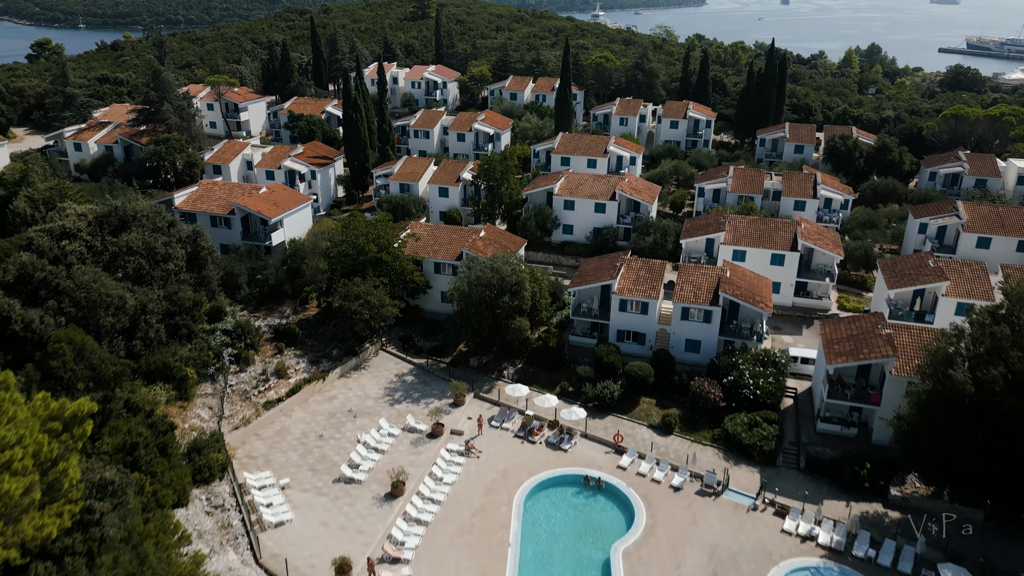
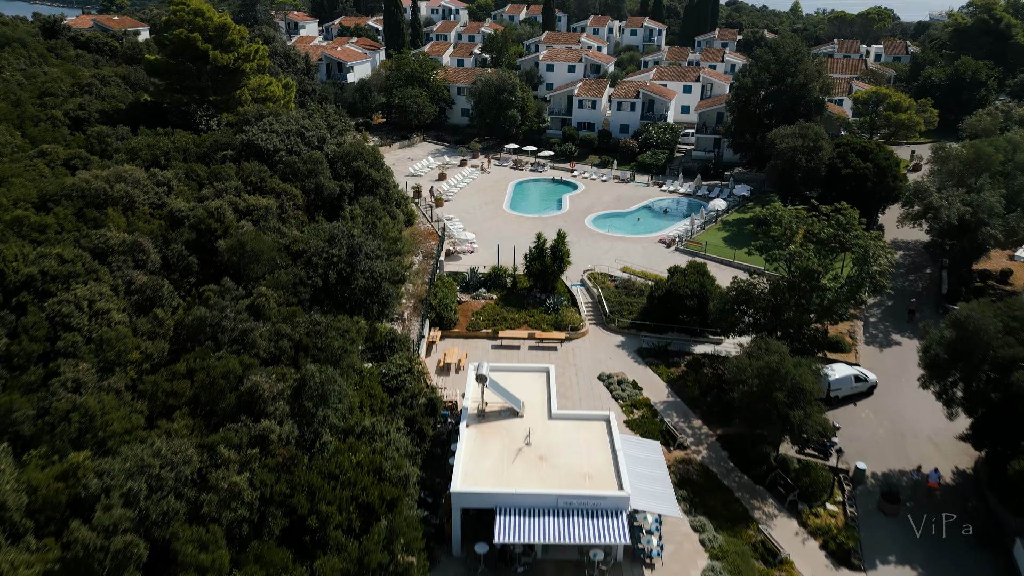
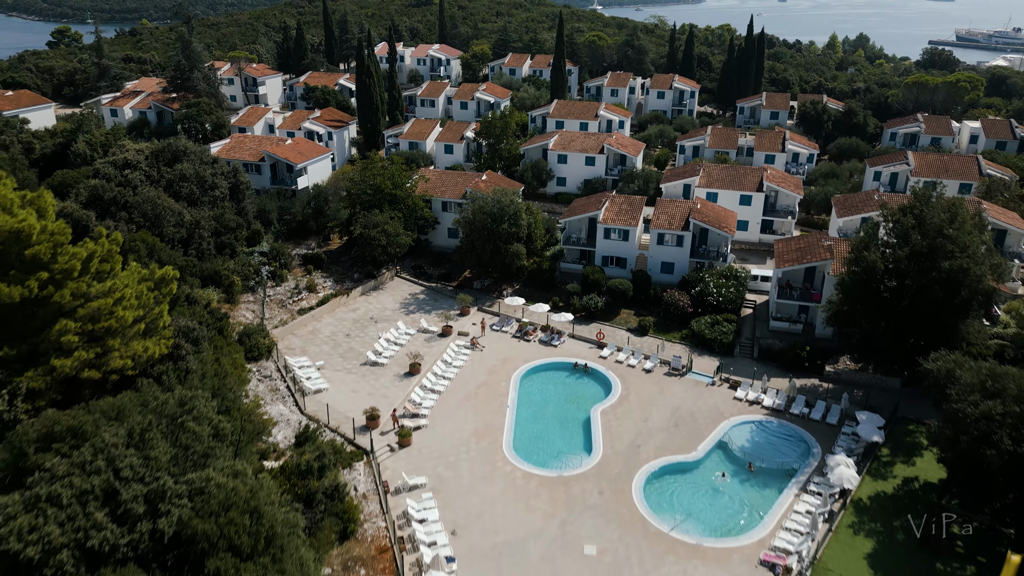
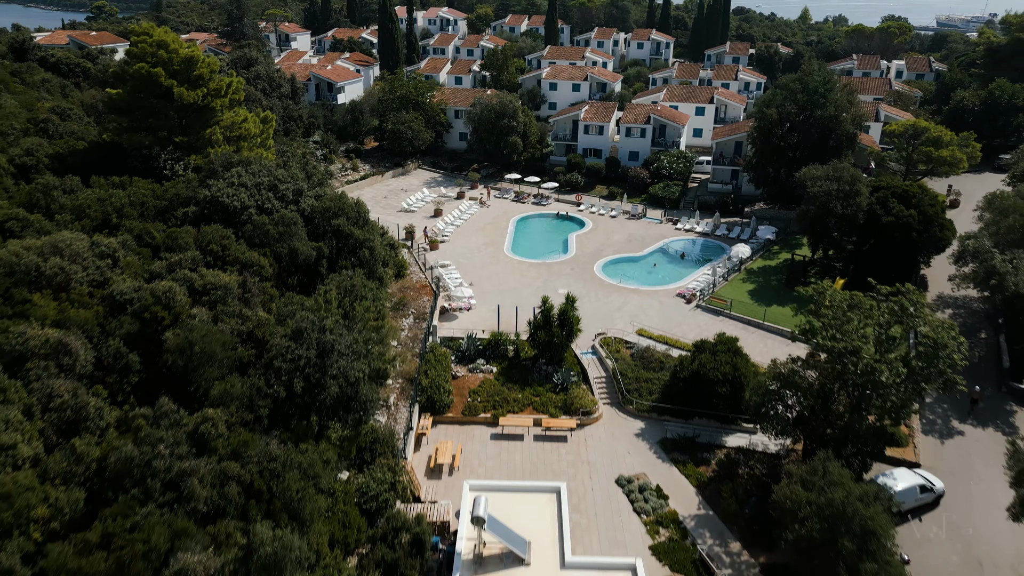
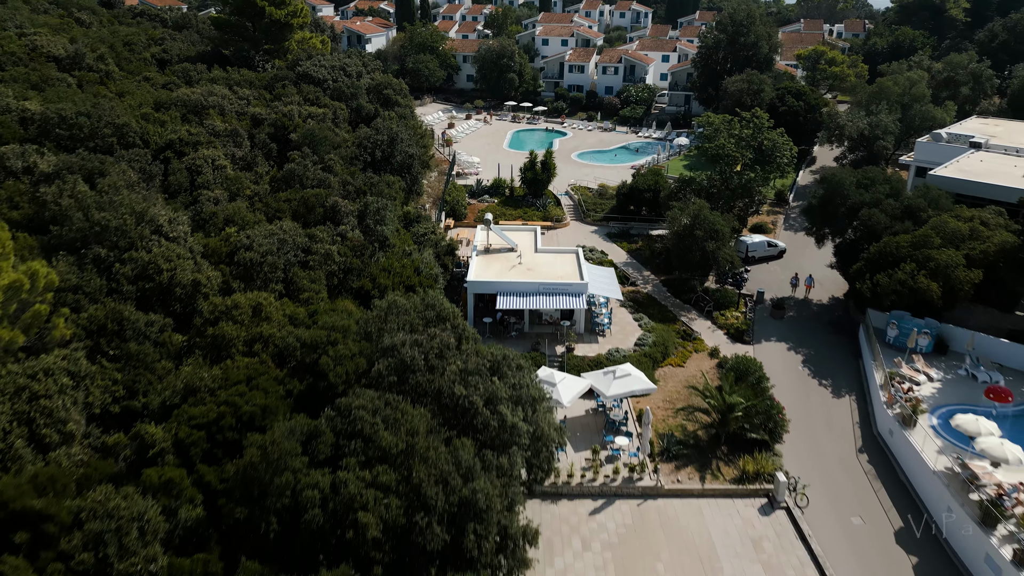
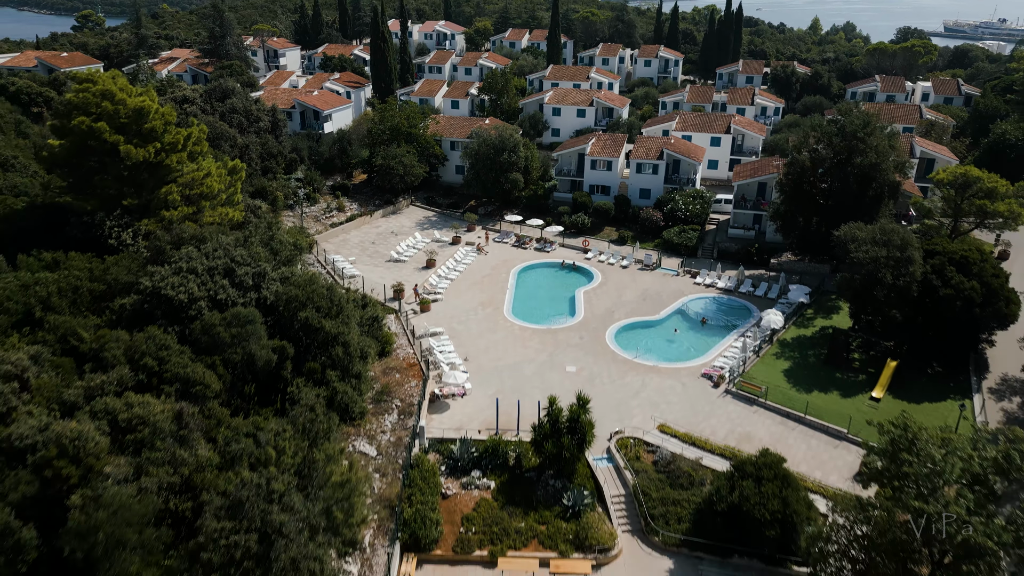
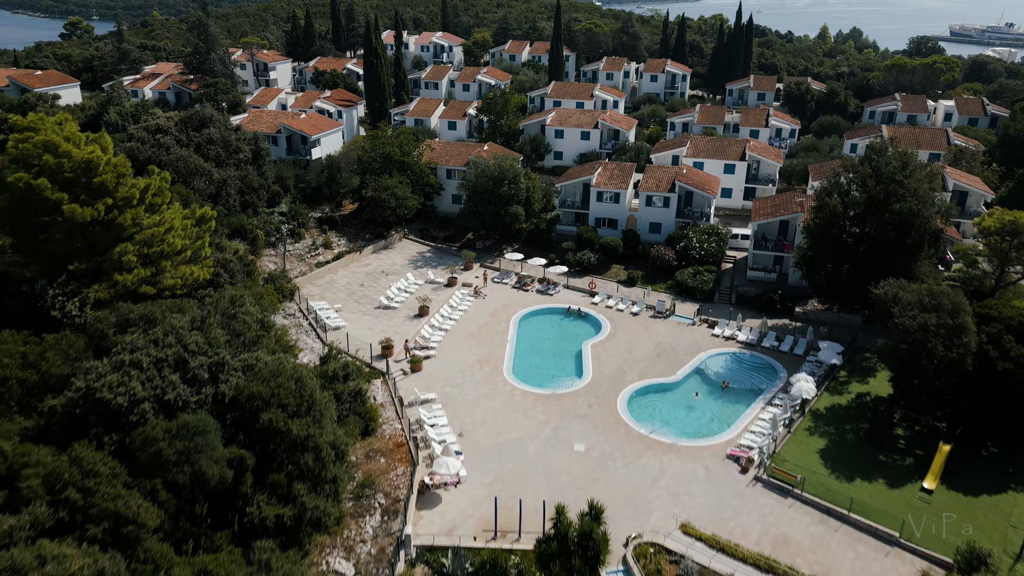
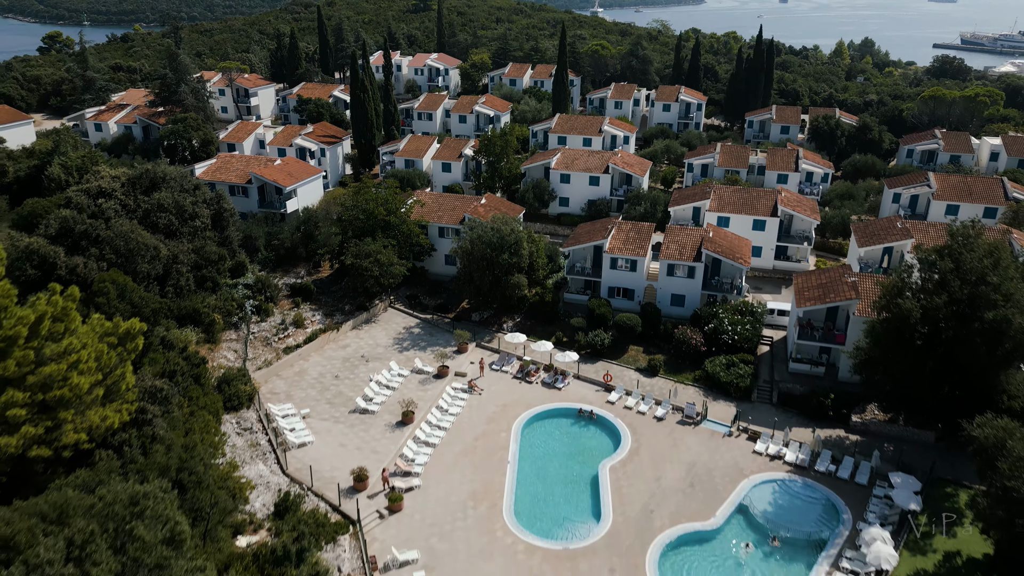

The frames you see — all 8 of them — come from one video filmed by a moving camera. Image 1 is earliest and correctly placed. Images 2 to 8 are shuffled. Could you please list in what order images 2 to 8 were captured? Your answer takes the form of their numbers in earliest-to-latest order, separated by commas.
8, 3, 7, 6, 4, 2, 5
